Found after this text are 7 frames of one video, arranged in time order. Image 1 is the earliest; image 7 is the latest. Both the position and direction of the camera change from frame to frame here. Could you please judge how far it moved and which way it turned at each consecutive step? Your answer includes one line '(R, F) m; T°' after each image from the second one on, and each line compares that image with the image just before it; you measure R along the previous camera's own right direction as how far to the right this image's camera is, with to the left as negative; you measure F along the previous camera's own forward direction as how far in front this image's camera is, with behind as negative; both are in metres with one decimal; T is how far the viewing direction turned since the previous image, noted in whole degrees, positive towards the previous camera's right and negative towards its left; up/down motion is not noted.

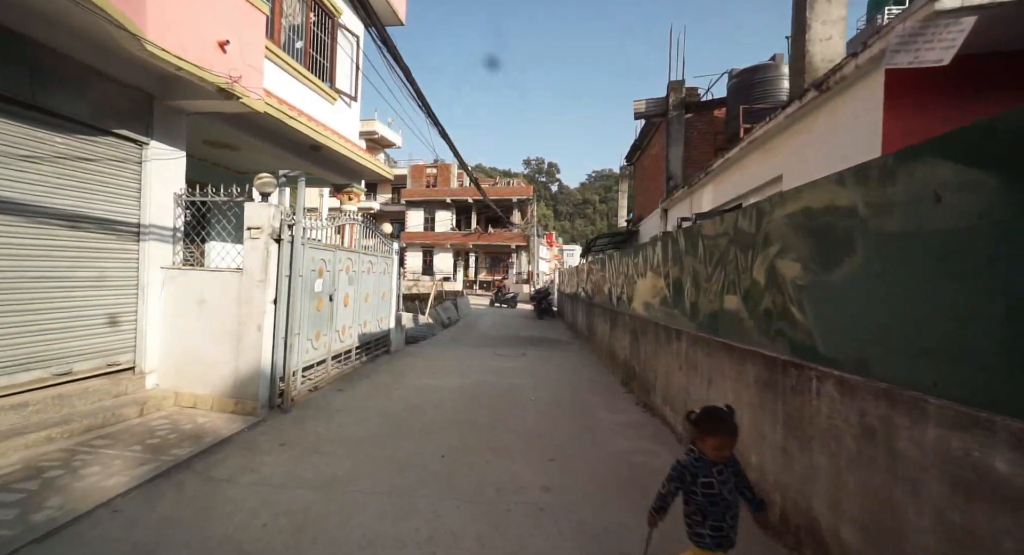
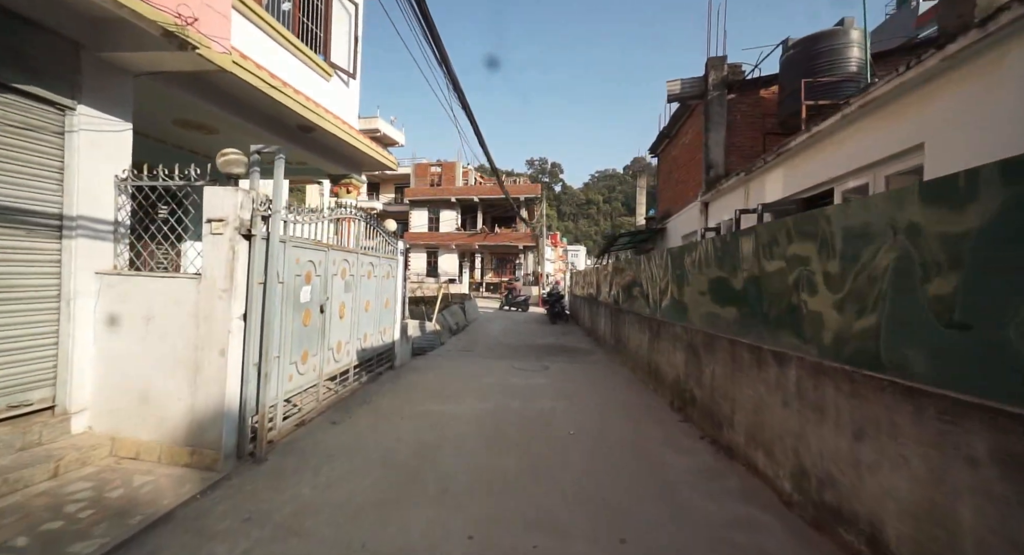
(-0.3, +0.9) m; 0°
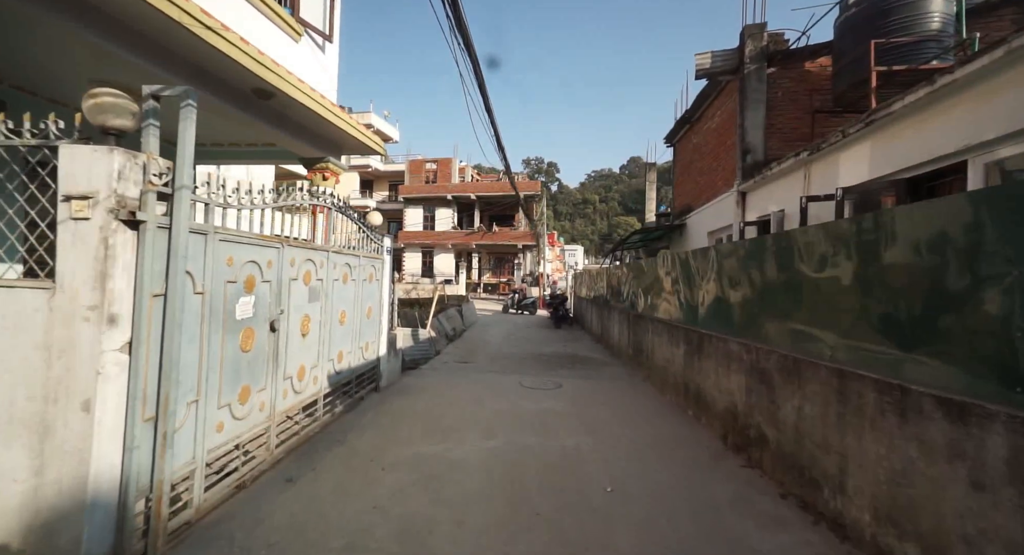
(-0.1, +1.0) m; 0°
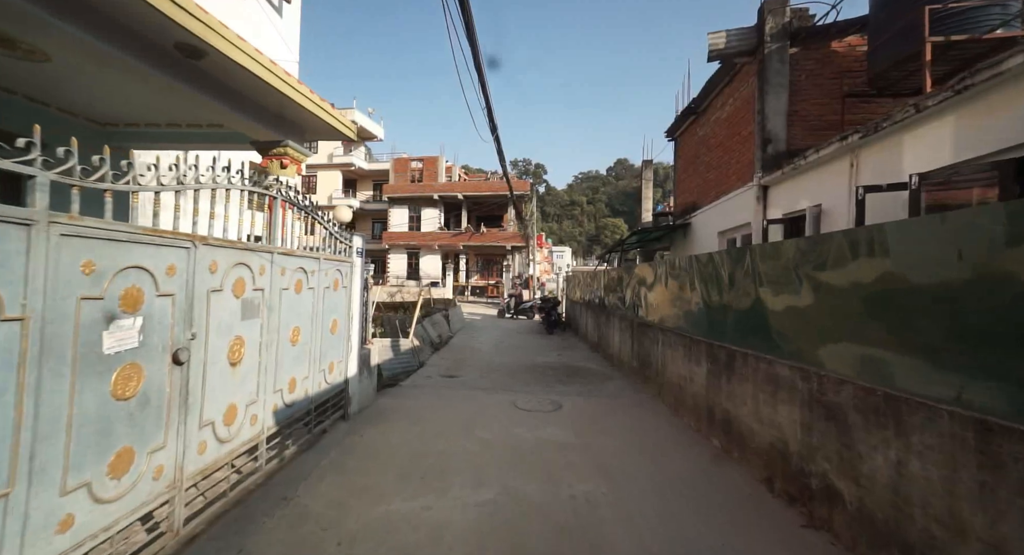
(-0.1, +0.8) m; +2°
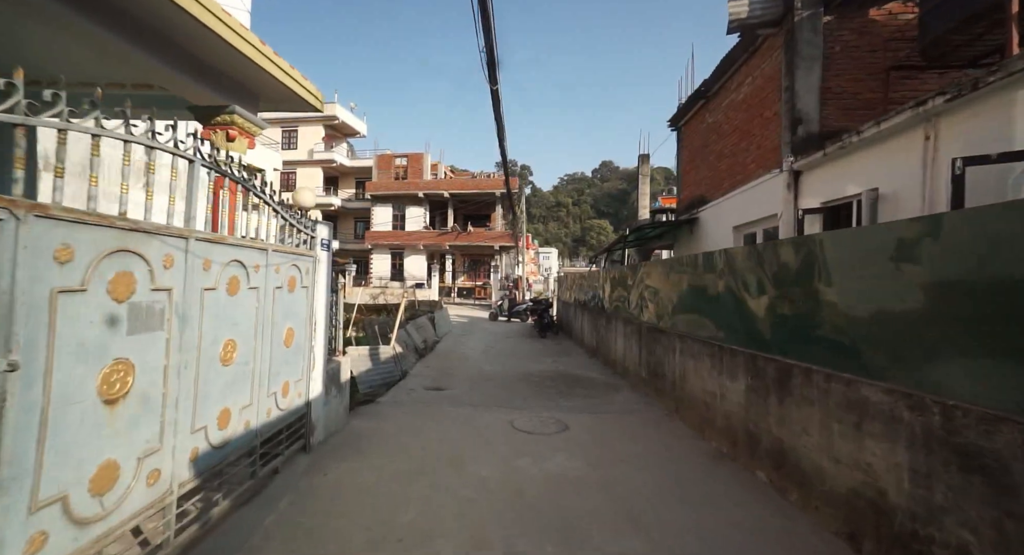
(-0.1, +0.8) m; +2°
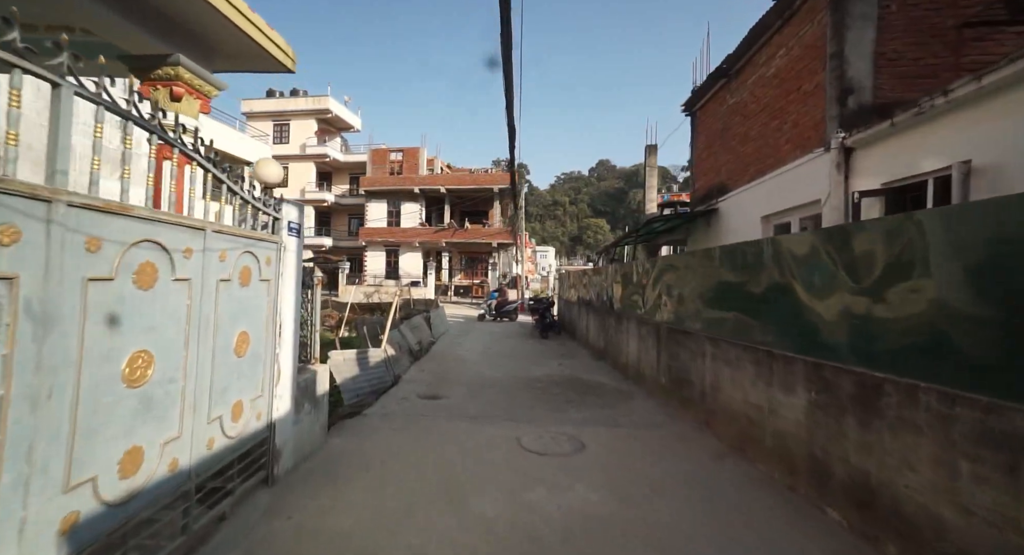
(-0.1, +0.7) m; 0°
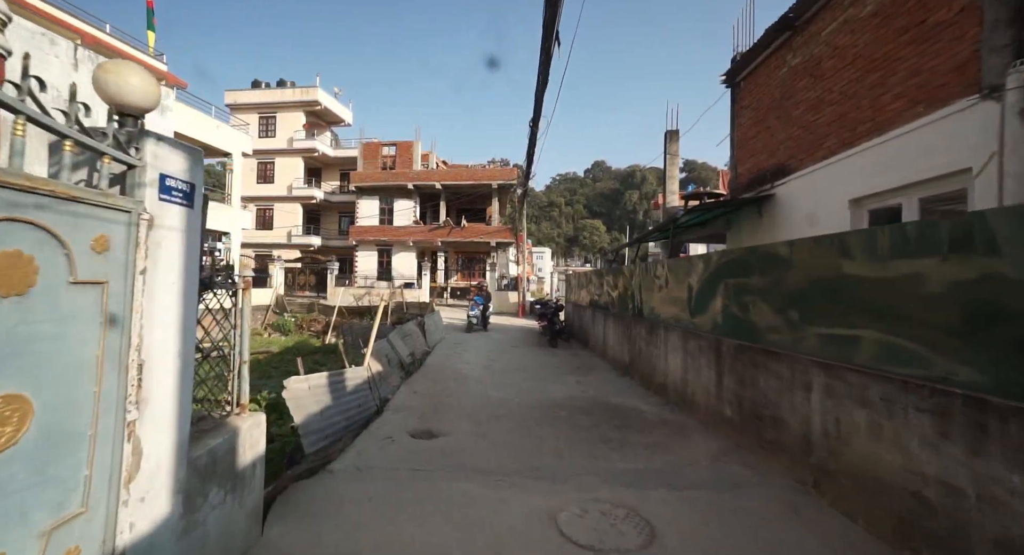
(-0.3, +1.5) m; +1°
